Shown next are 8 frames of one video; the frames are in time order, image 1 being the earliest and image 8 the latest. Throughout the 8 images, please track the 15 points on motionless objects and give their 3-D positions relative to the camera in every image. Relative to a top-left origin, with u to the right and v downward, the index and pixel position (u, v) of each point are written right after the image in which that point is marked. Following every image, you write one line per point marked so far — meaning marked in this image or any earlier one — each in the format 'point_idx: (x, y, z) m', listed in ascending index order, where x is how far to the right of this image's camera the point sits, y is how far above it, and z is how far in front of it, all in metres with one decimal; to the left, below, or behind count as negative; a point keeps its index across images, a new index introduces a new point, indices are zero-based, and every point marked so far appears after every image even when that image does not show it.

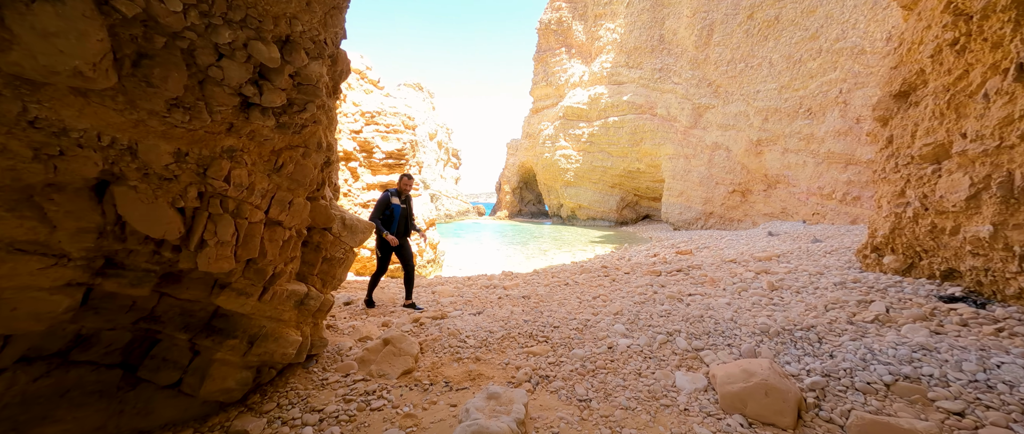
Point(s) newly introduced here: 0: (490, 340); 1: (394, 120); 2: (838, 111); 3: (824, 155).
0: (-0.2, -1.3, +4.0) m
1: (-3.1, +2.5, +9.7) m
2: (+11.1, +3.6, +13.3) m
3: (+10.9, +2.2, +13.8) m
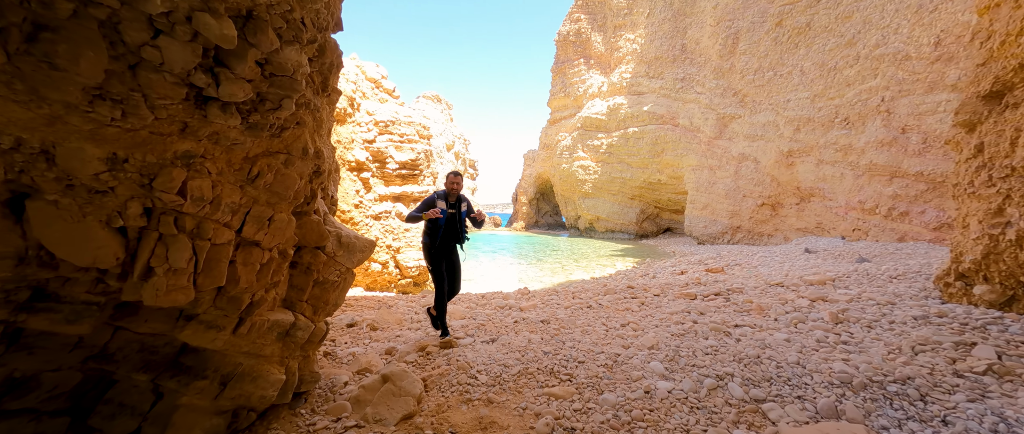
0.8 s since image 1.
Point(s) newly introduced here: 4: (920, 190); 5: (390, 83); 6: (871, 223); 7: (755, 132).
0: (-0.1, -1.5, +3.5) m
1: (-2.6, +2.2, +9.4) m
2: (+11.7, +3.1, +12.4) m
3: (+11.6, +1.6, +12.8) m
4: (+11.9, +0.8, +11.3) m
5: (-3.3, +3.5, +9.9) m
6: (+11.6, -0.2, +12.6) m
7: (+10.8, +3.8, +17.3) m
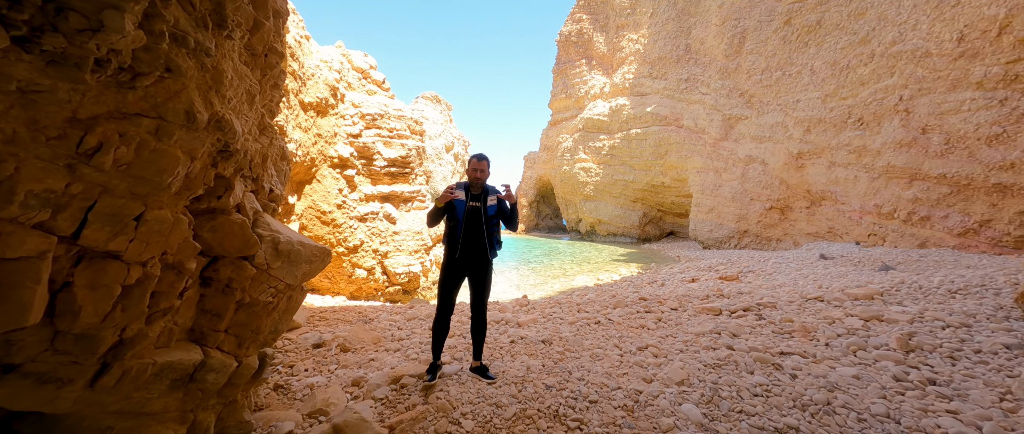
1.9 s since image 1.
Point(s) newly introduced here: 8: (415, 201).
0: (-0.1, -1.5, +2.7) m
1: (-2.6, +2.2, +8.7) m
2: (+11.7, +3.0, +11.6) m
3: (+11.5, +1.5, +12.1) m
4: (+11.8, +0.7, +10.6) m
5: (-3.3, +3.5, +9.2) m
6: (+11.6, -0.3, +11.9) m
7: (+10.7, +3.6, +16.5) m
8: (-2.3, +0.4, +9.0) m
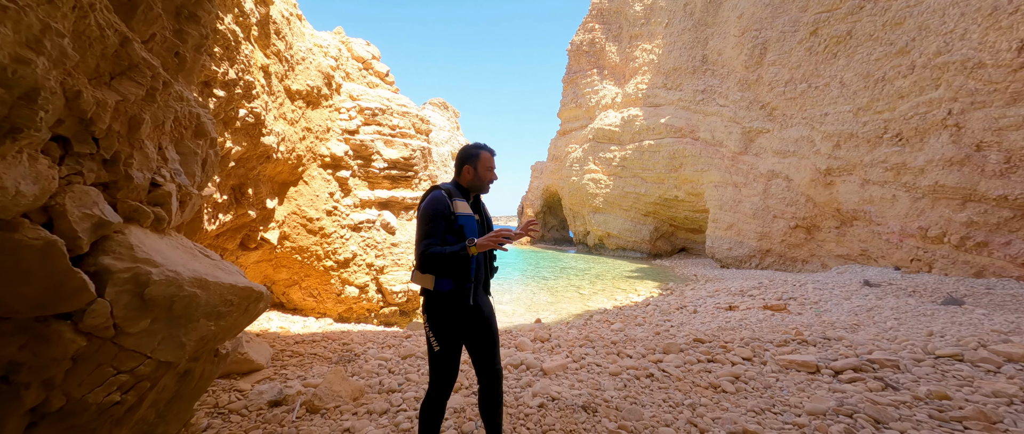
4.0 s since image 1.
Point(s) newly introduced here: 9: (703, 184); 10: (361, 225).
0: (+0.1, -1.6, +1.5) m
1: (-2.2, +2.0, +7.6) m
2: (+12.1, +2.3, +10.5) m
3: (+11.9, +0.8, +10.9) m
4: (+12.2, 0.0, +9.4) m
5: (-2.8, +3.3, +8.2) m
6: (+12.0, -1.0, +10.6) m
7: (+11.3, +2.8, +15.4) m
8: (-2.0, +0.2, +7.9) m
9: (+9.6, +1.7, +18.9) m
10: (-2.7, -0.1, +6.7) m
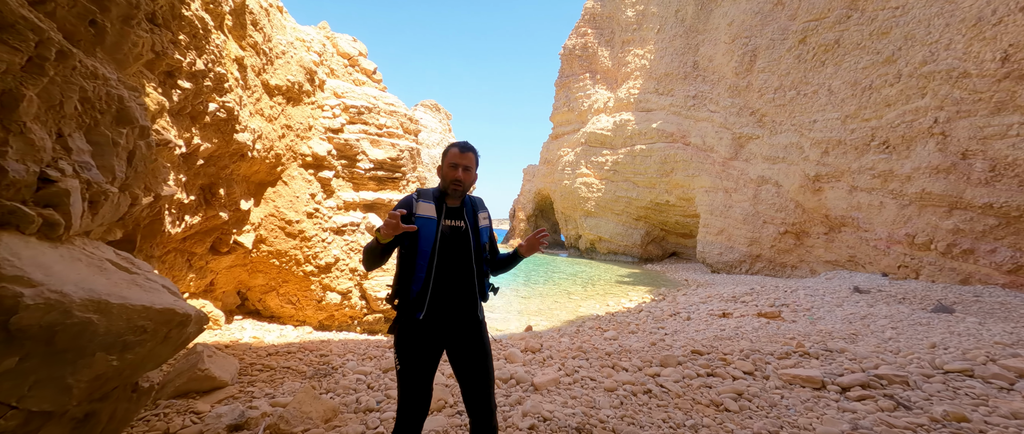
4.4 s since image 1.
0: (+0.1, -1.6, +1.3) m
1: (-2.4, +1.9, +7.4) m
2: (+11.9, +2.1, +10.5) m
3: (+11.7, +0.6, +10.9) m
4: (+12.0, -0.2, +9.4) m
5: (-3.0, +3.3, +7.9) m
6: (+11.7, -1.2, +10.6) m
7: (+10.9, +2.6, +15.5) m
8: (-2.1, +0.1, +7.6) m
9: (+9.2, +1.4, +18.9) m
10: (-2.9, -0.2, +6.4) m
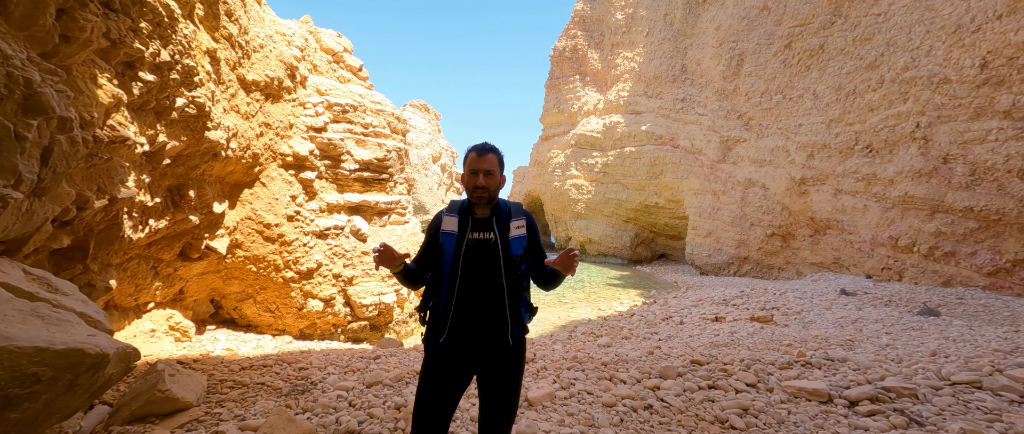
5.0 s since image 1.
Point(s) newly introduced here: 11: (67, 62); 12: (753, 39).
0: (+0.1, -1.7, +1.1) m
1: (-2.6, +1.8, +7.1) m
2: (+11.6, +2.0, +10.7) m
3: (+11.4, +0.5, +11.0) m
4: (+11.7, -0.3, +9.5) m
5: (-3.2, +3.2, +7.6) m
6: (+11.4, -1.3, +10.8) m
7: (+10.5, +2.5, +15.6) m
8: (-2.3, +0.1, +7.3) m
9: (+8.7, +1.3, +19.0) m
10: (-3.0, -0.2, +6.1) m
11: (-2.9, +1.0, +2.4) m
12: (+10.6, +7.8, +16.3) m
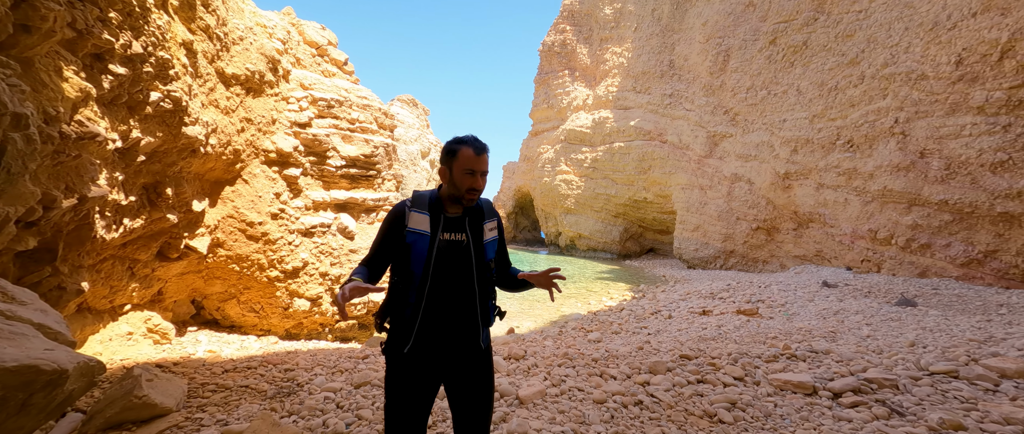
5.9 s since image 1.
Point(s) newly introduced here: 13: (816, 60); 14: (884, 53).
0: (+0.1, -1.7, +1.1) m
1: (-2.8, +1.9, +6.9) m
2: (+11.3, +2.2, +11.0) m
3: (+11.1, +0.7, +11.3) m
4: (+11.5, -0.1, +9.8) m
5: (-3.4, +3.3, +7.5) m
6: (+11.1, -1.1, +11.1) m
7: (+10.0, +2.7, +15.8) m
8: (-2.5, +0.1, +7.2) m
9: (+8.1, +1.6, +19.2) m
10: (-3.2, -0.2, +6.0) m
11: (-3.0, +1.0, +2.3) m
12: (+10.1, +8.1, +16.5) m
13: (+11.1, +5.7, +13.5) m
14: (+11.5, +5.0, +11.4) m
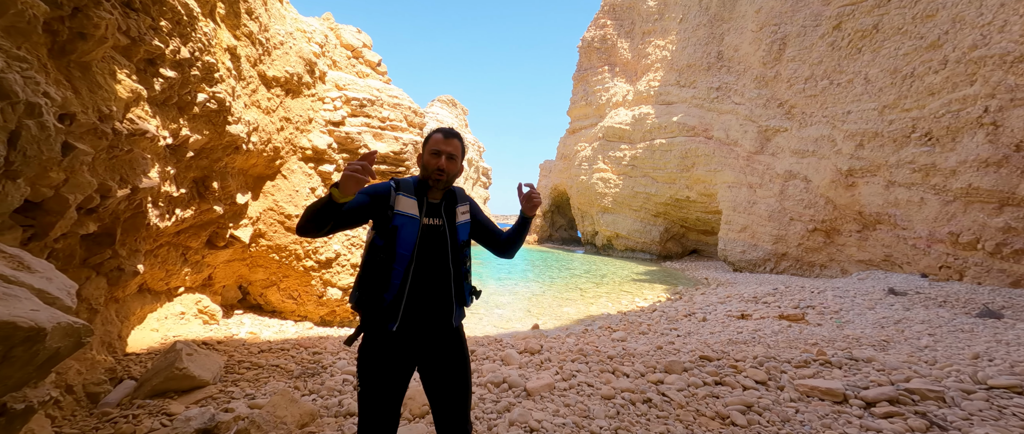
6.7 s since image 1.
0: (-0.1, -1.6, +1.1) m
1: (-2.3, +2.0, +7.2) m
2: (+12.1, +2.1, +9.7) m
3: (+11.9, +0.7, +10.1) m
4: (+12.2, -0.1, +8.5) m
5: (-2.9, +3.4, +7.8) m
6: (+11.9, -1.2, +9.8) m
7: (+11.4, +2.7, +14.6) m
8: (-2.0, +0.2, +7.5) m
9: (+9.9, +1.6, +18.2) m
10: (-2.8, -0.1, +6.3) m
11: (-3.0, +1.1, +2.6) m
12: (+11.6, +8.1, +15.3) m
13: (+12.3, +5.7, +12.2) m
14: (+12.4, +5.0, +10.1) m
